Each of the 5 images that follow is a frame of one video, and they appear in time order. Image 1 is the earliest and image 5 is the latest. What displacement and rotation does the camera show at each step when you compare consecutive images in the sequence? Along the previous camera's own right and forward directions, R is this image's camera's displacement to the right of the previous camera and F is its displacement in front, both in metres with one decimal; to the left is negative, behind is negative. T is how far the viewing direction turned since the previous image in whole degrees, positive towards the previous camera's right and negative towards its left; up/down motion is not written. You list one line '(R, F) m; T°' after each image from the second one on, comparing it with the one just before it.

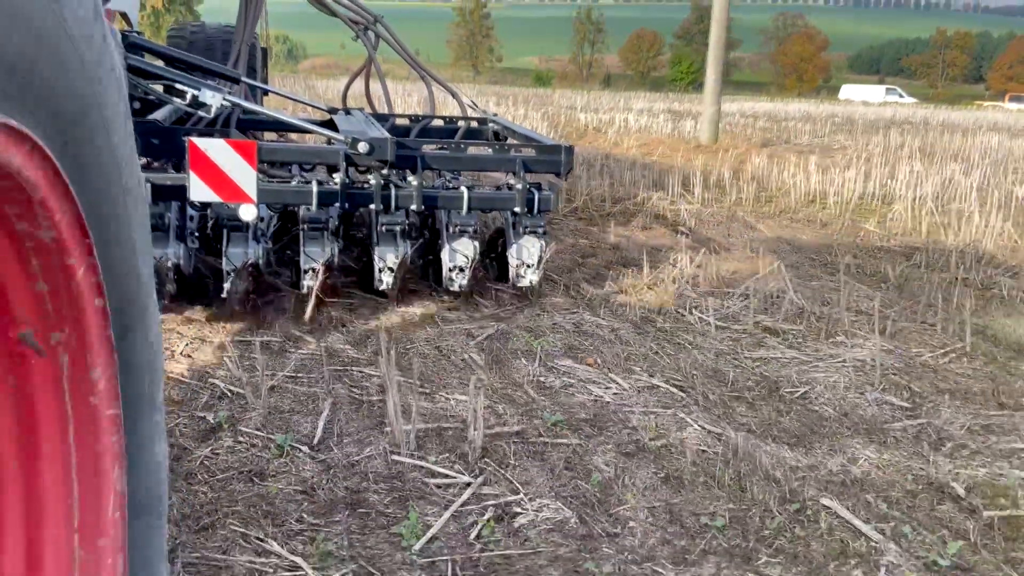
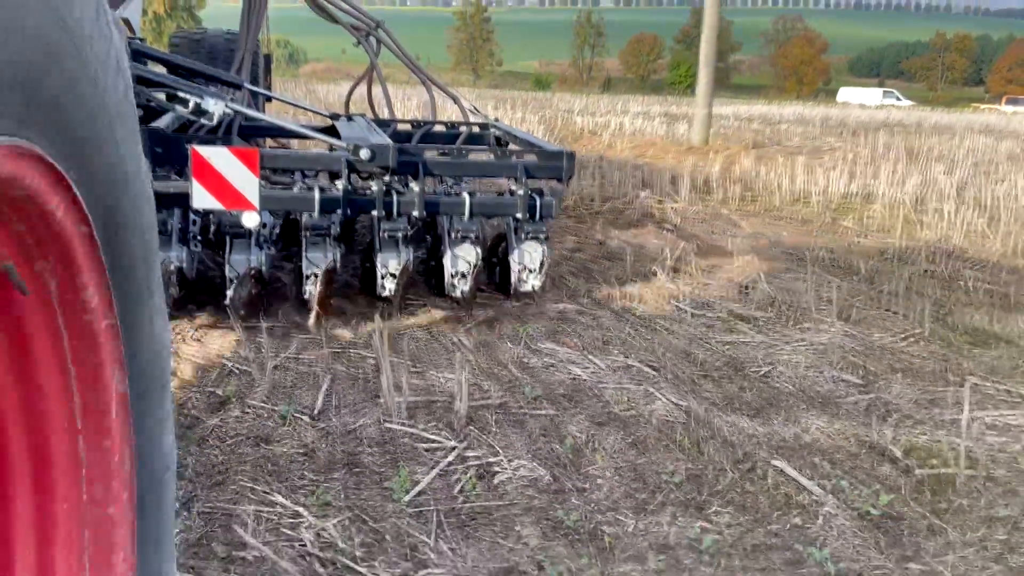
(+0.1, -0.3) m; 0°
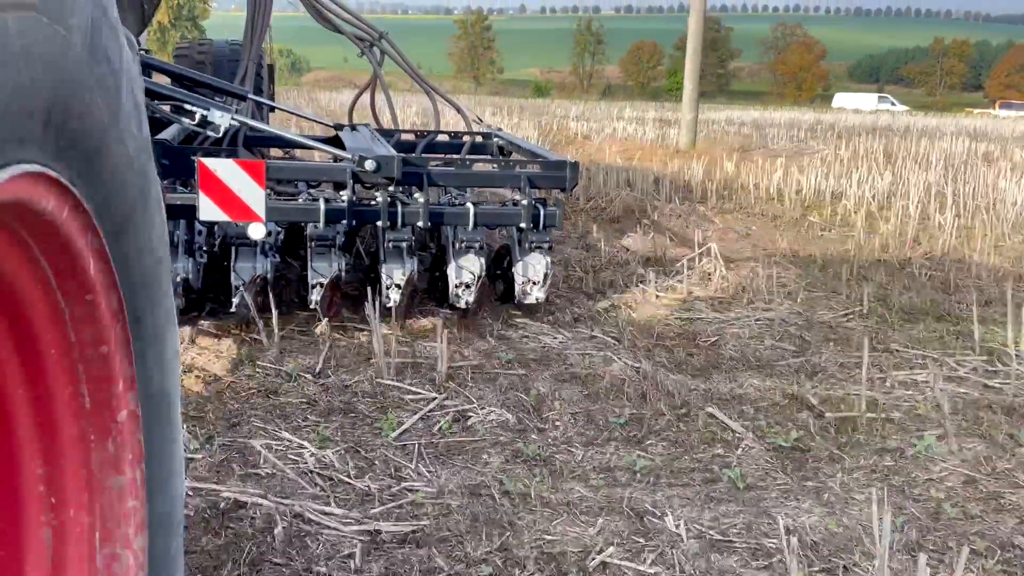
(+0.1, -0.5) m; 0°
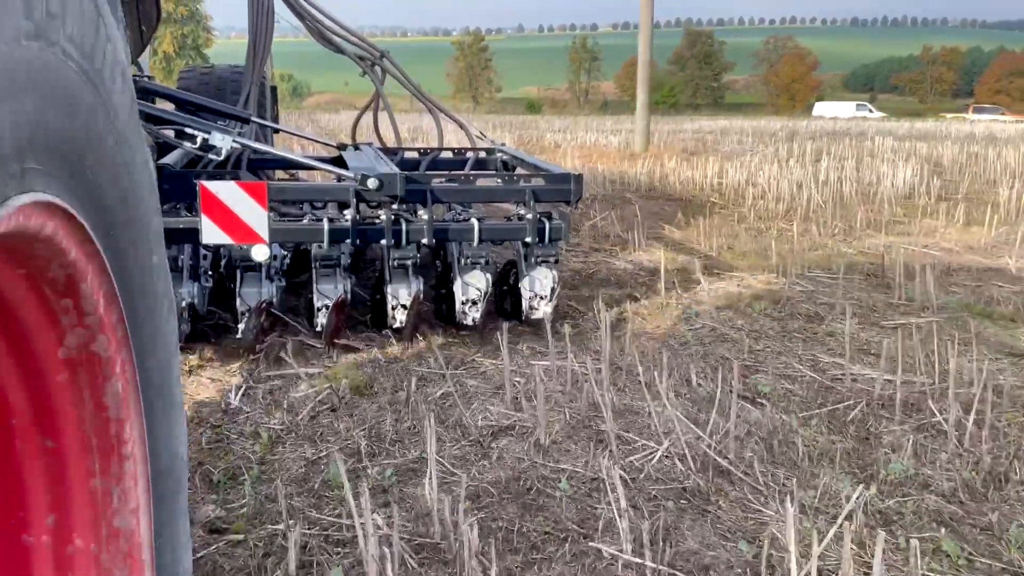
(+0.4, -1.8) m; 0°
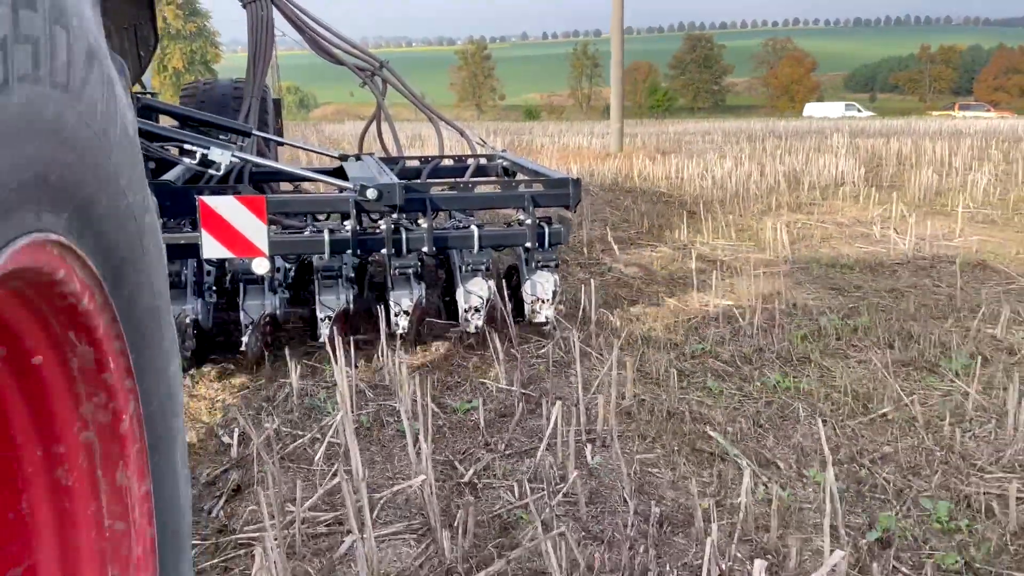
(+0.3, -1.4) m; -1°
